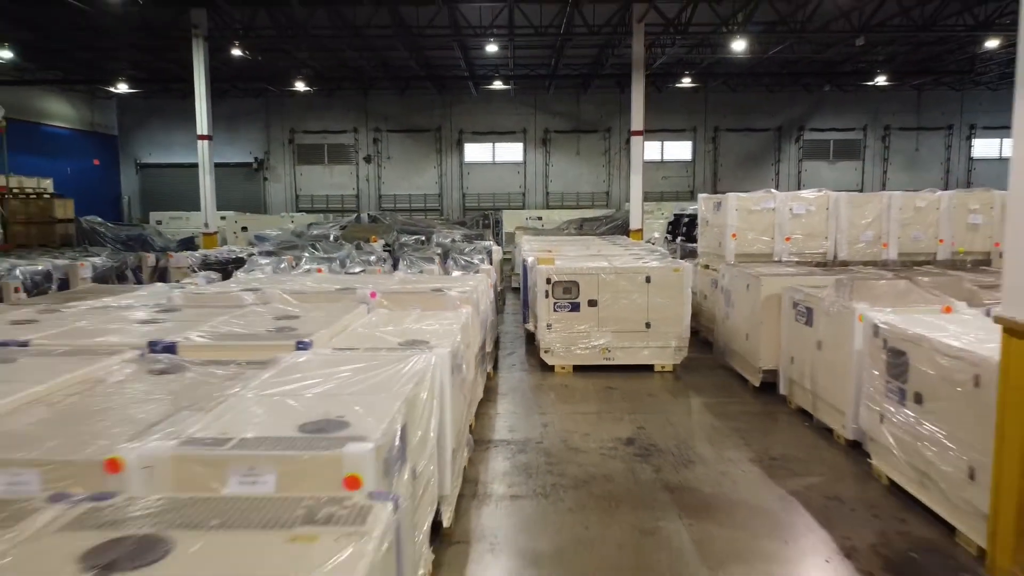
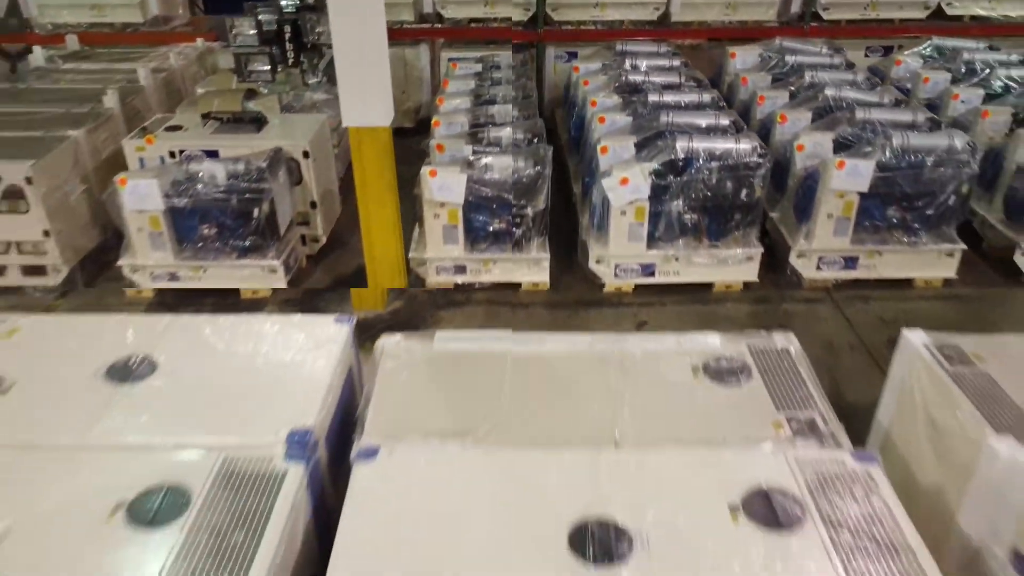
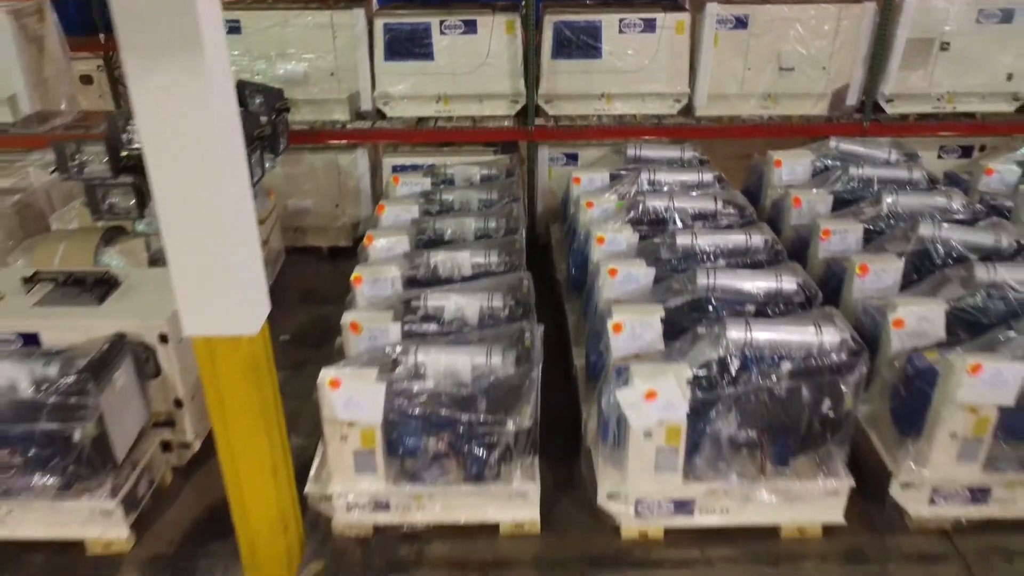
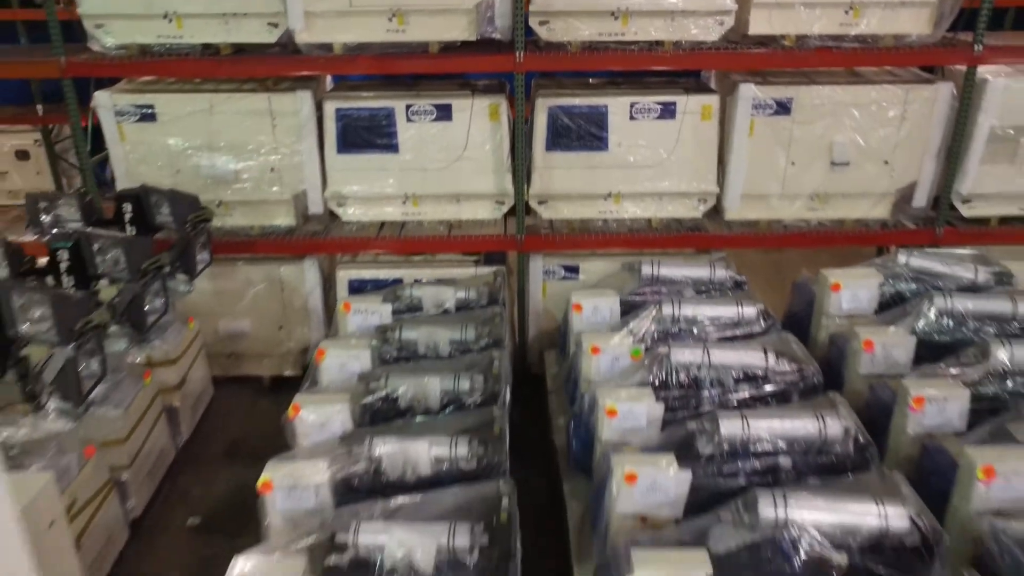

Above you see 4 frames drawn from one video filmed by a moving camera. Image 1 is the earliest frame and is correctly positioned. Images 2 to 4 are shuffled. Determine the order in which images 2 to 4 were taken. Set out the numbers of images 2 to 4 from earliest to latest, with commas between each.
4, 3, 2
